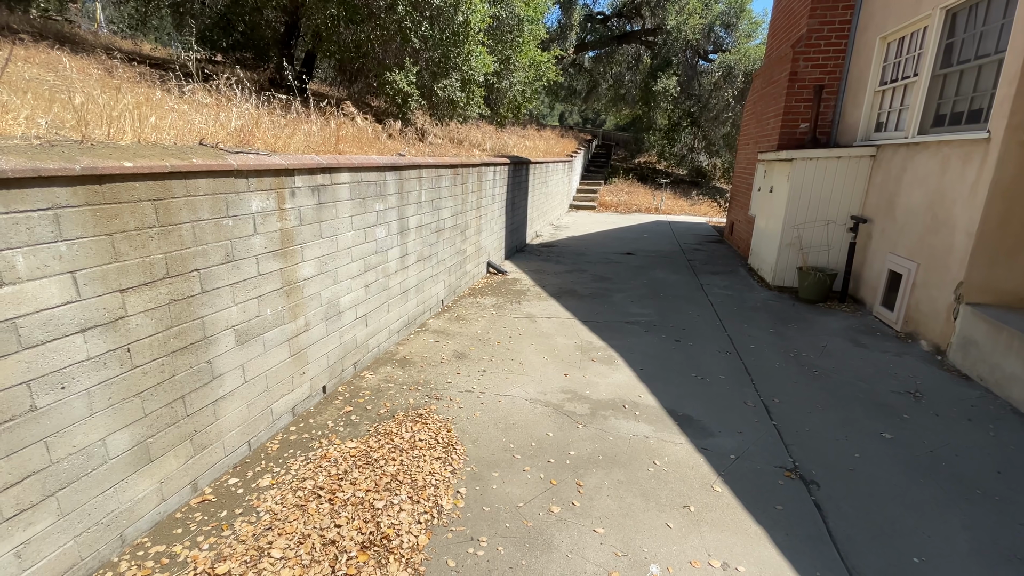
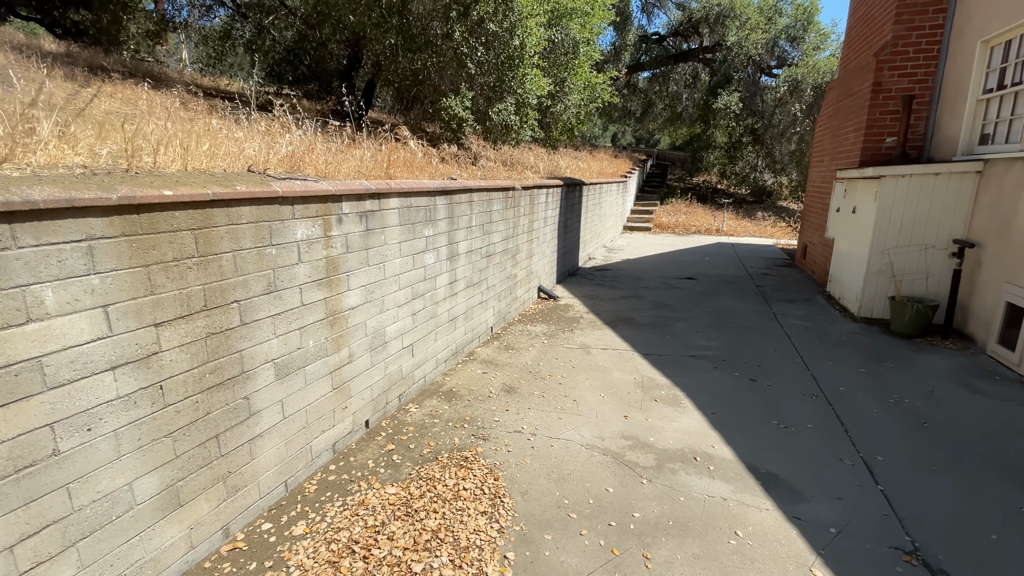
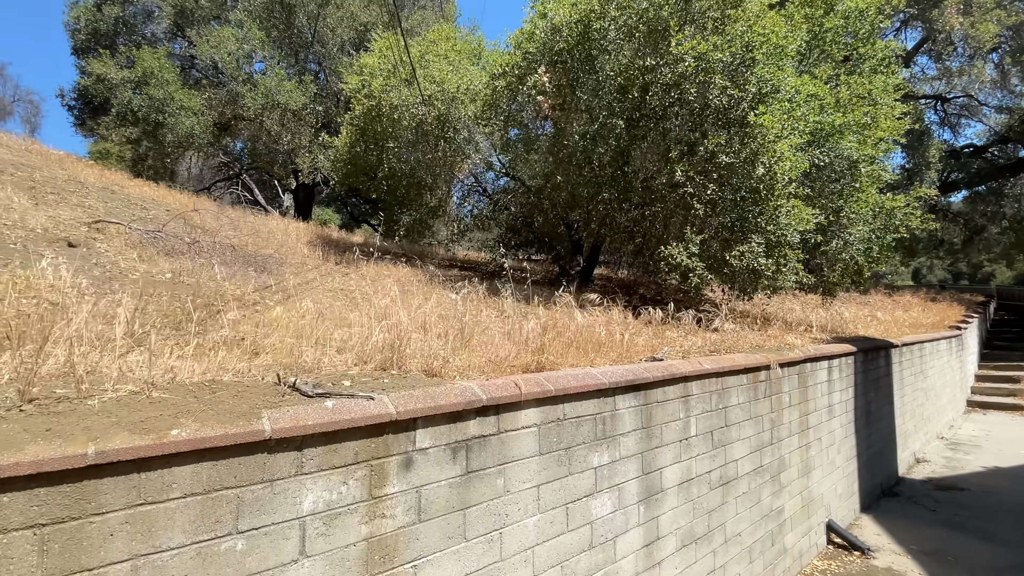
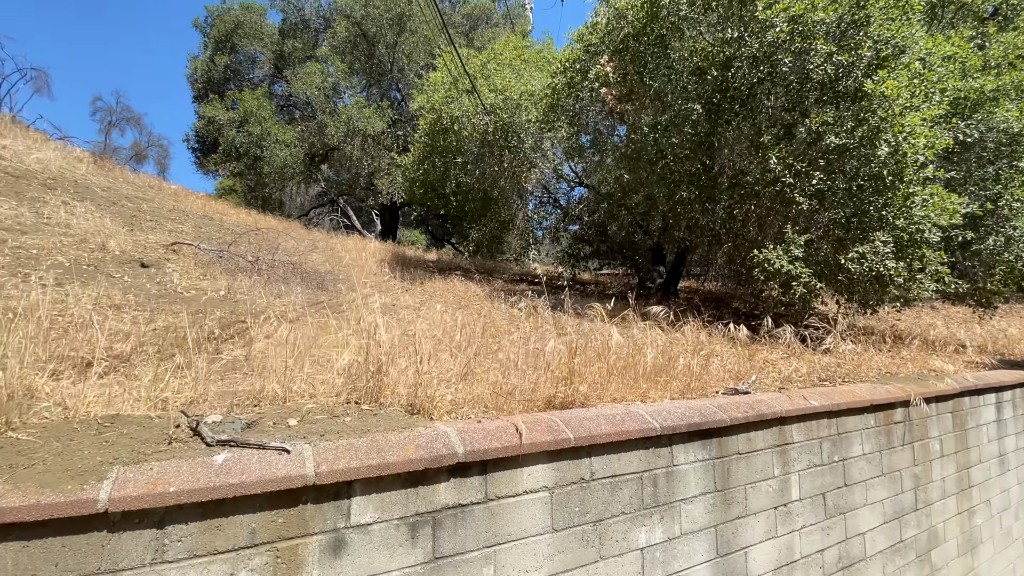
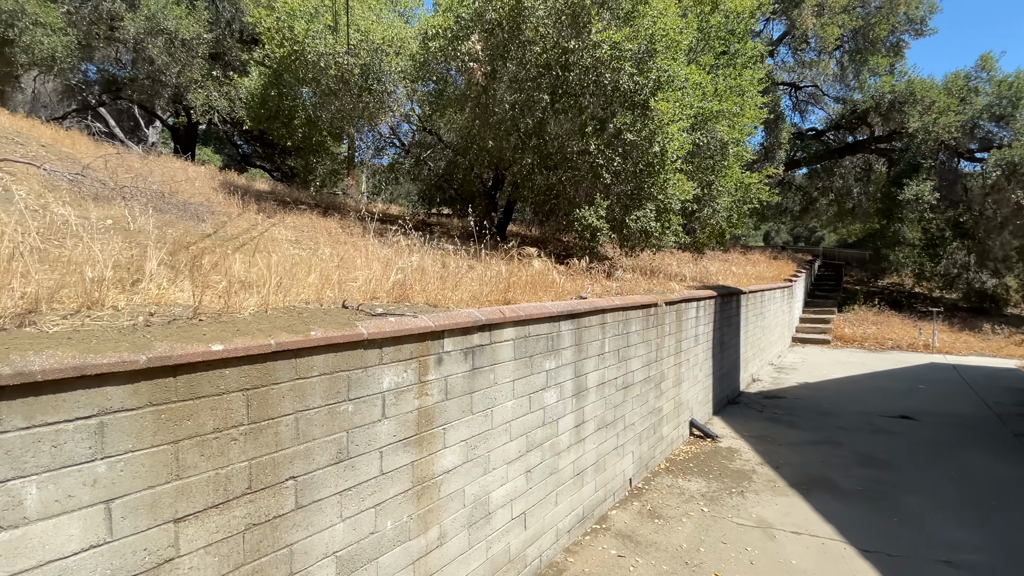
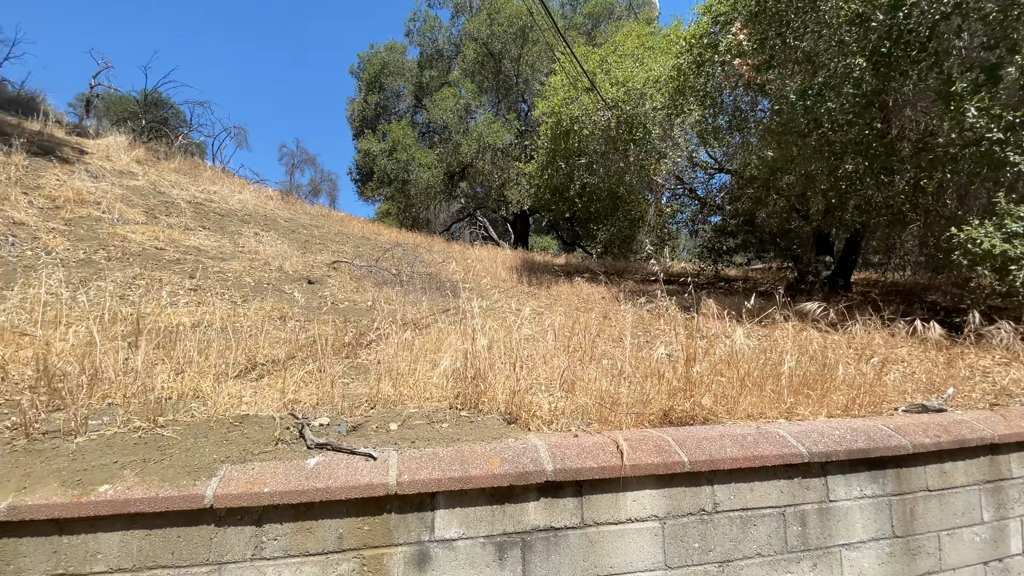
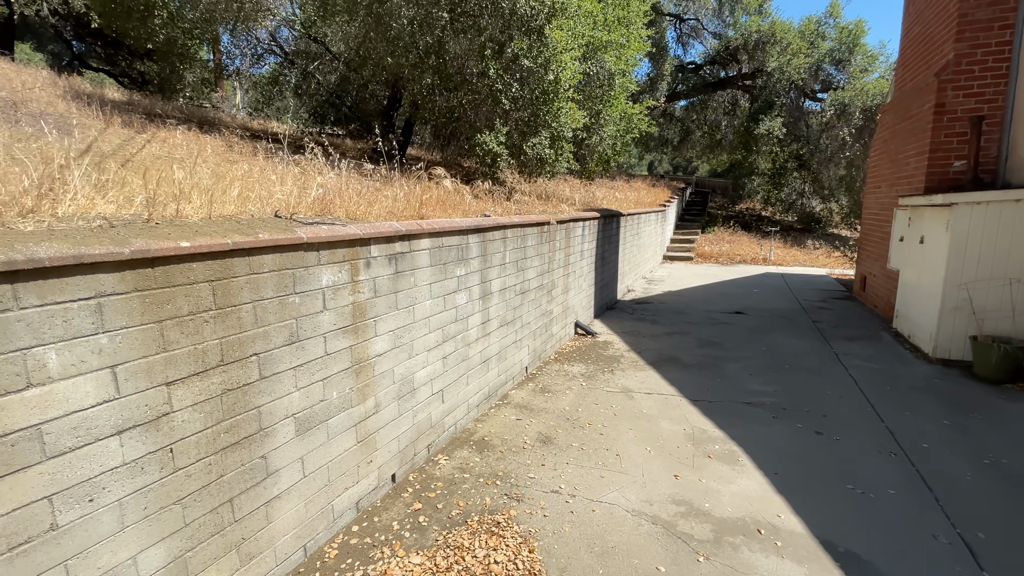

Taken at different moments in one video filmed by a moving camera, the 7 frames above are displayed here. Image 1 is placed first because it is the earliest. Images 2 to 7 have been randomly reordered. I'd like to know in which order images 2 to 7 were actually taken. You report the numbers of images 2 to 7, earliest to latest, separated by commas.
2, 7, 5, 3, 4, 6
